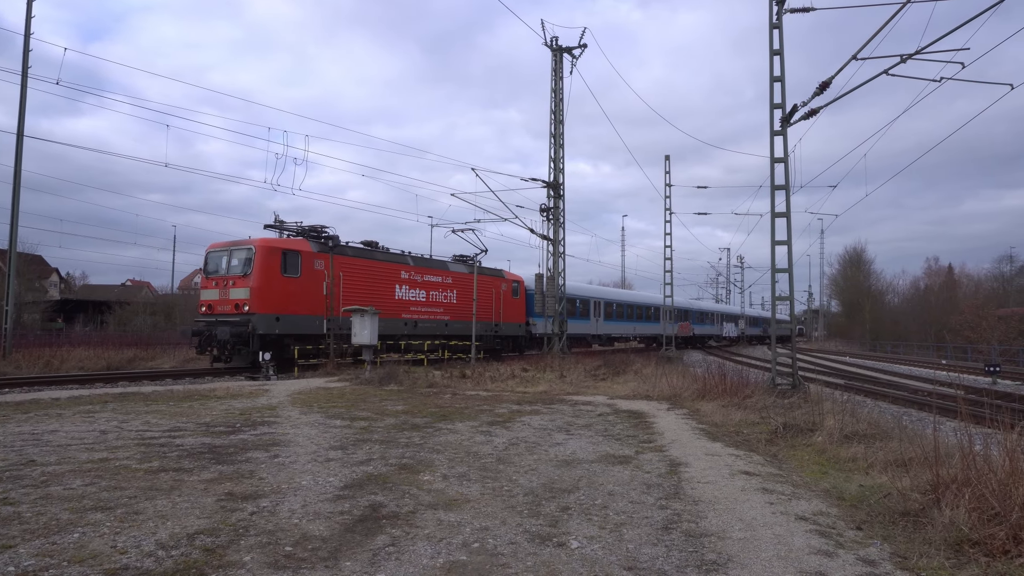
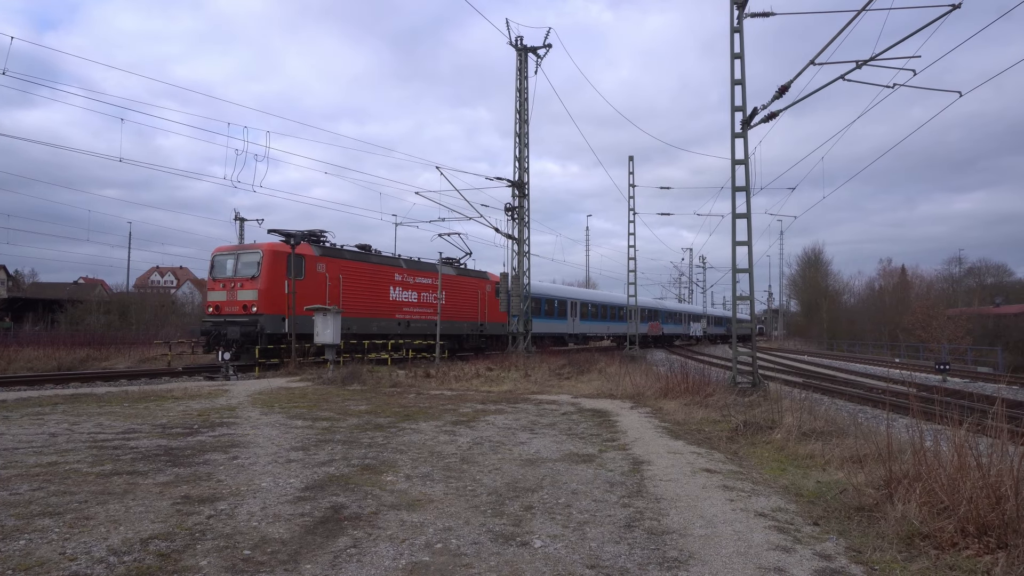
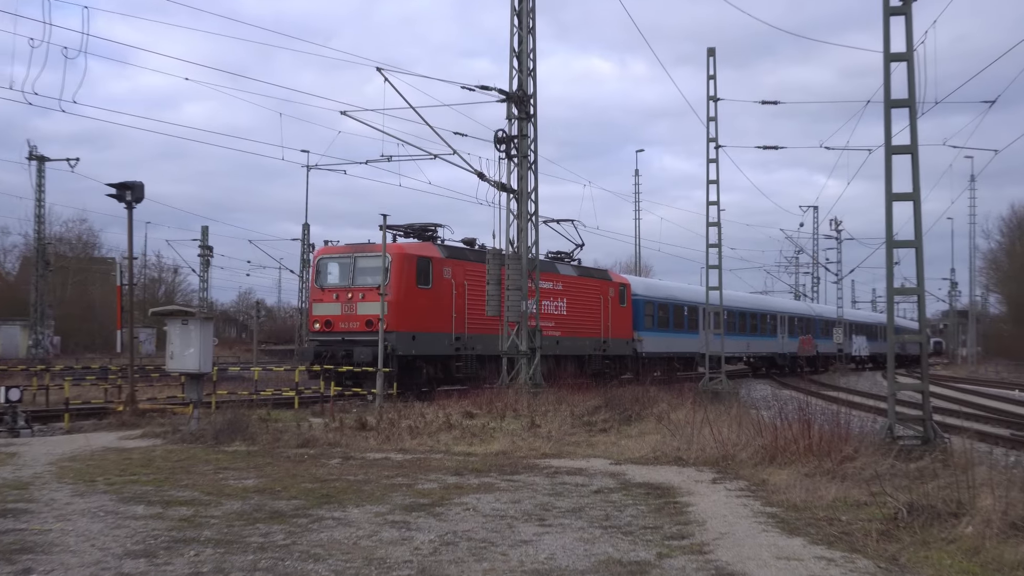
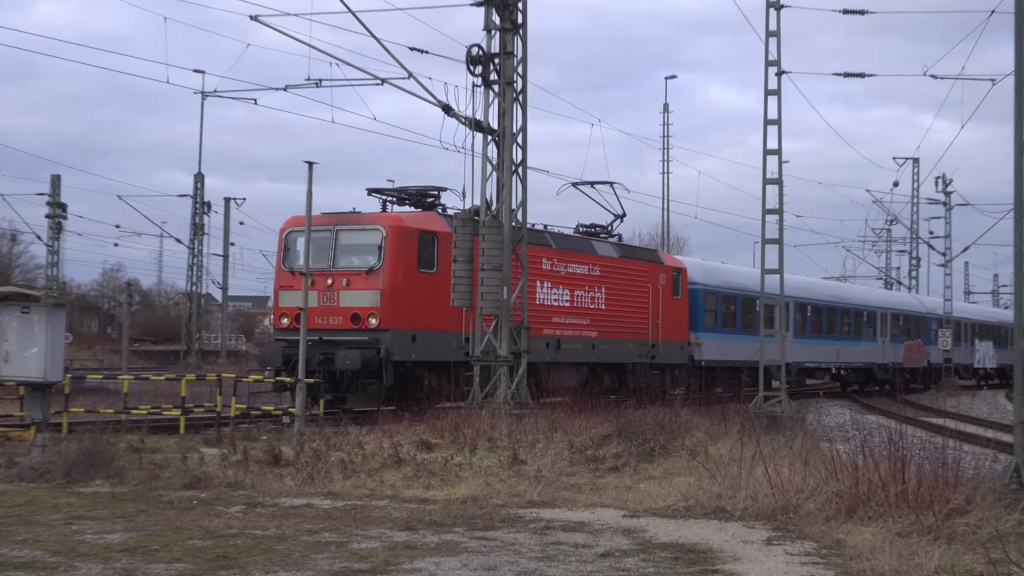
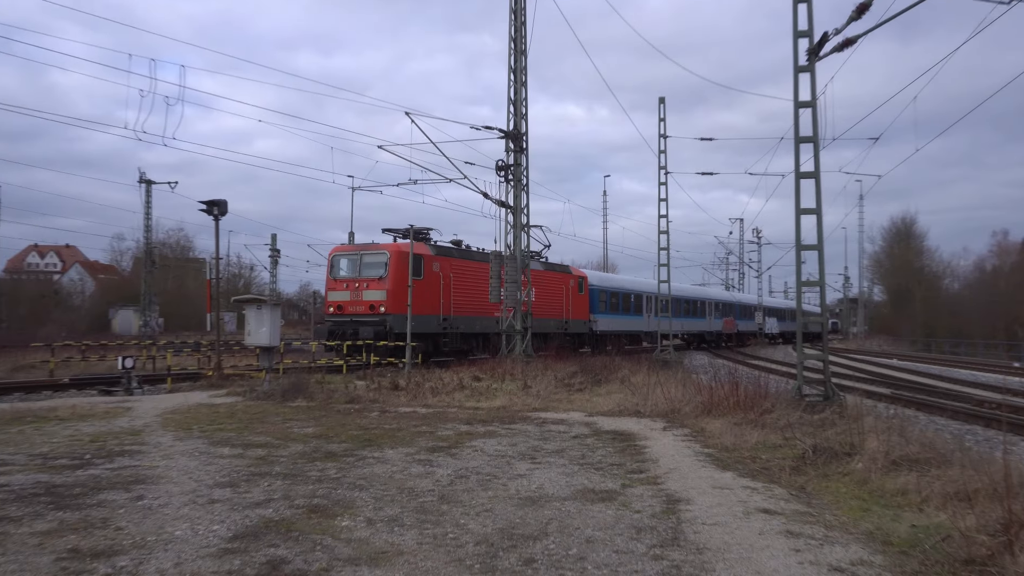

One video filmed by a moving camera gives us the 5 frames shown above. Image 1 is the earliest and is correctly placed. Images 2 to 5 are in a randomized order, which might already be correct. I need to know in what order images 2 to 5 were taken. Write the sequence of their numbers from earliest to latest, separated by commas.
2, 5, 3, 4
